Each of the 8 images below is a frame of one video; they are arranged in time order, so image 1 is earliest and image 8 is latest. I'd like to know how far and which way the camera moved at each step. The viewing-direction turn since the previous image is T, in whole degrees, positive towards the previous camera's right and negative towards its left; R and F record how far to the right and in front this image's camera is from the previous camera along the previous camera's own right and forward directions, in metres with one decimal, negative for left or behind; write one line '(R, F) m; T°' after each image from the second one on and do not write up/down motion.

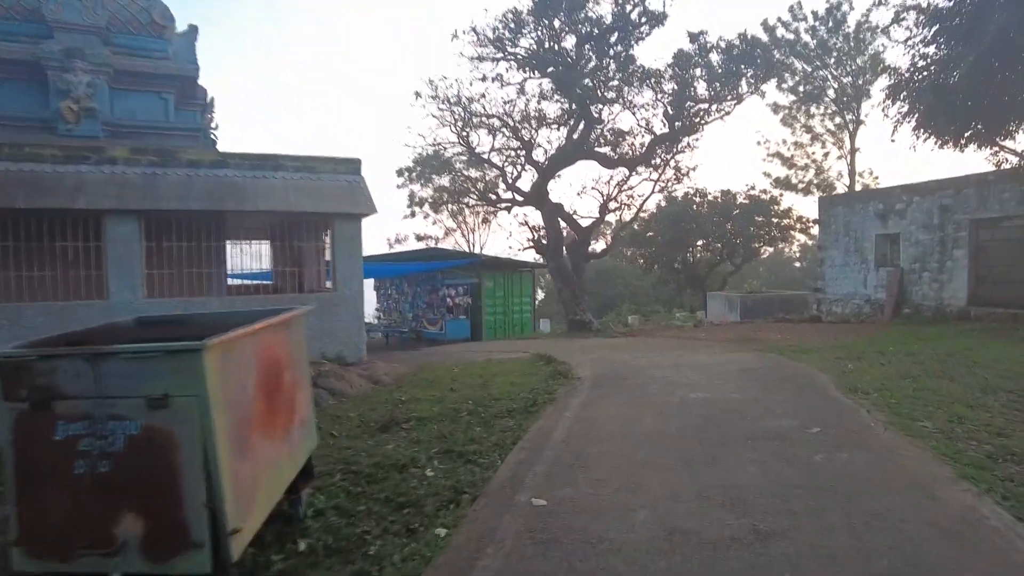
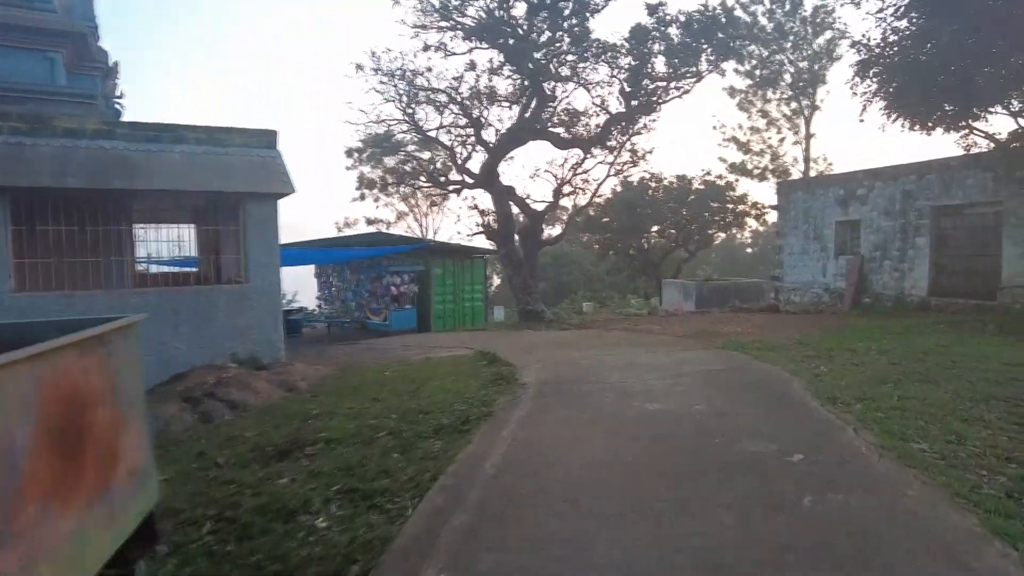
(+0.2, +1.0) m; +4°
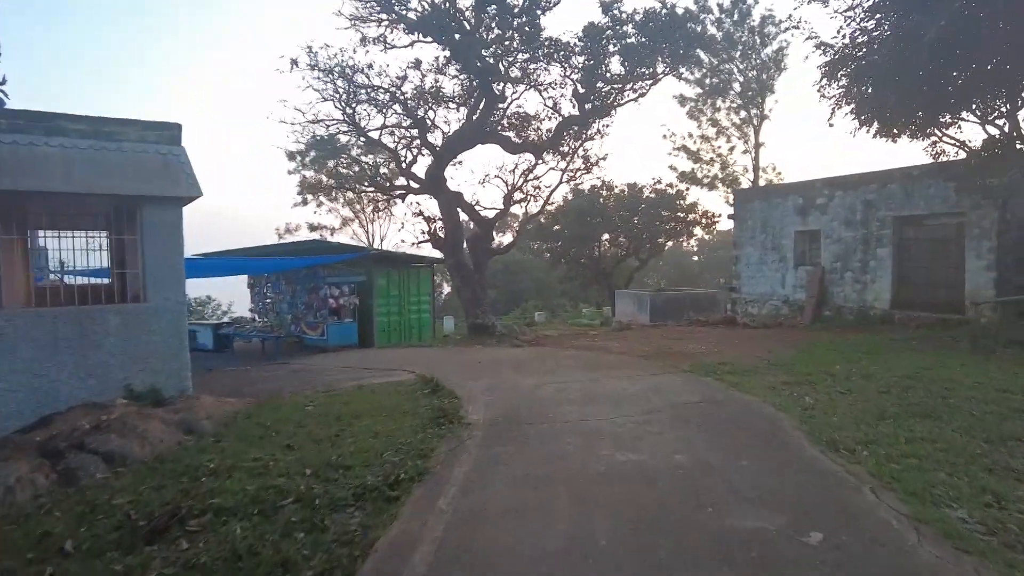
(+0.1, +1.0) m; +4°
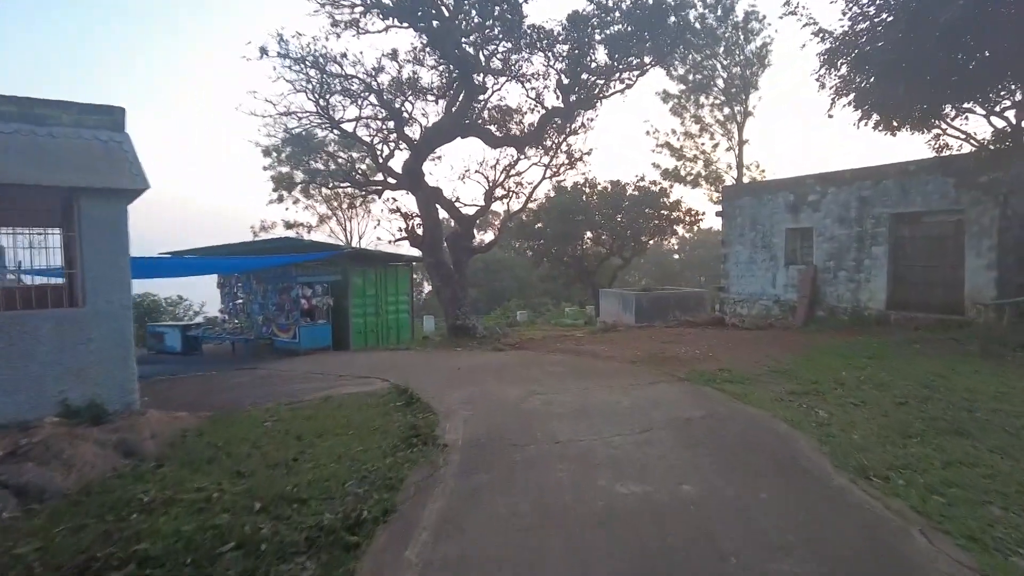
(0.0, +0.7) m; +2°
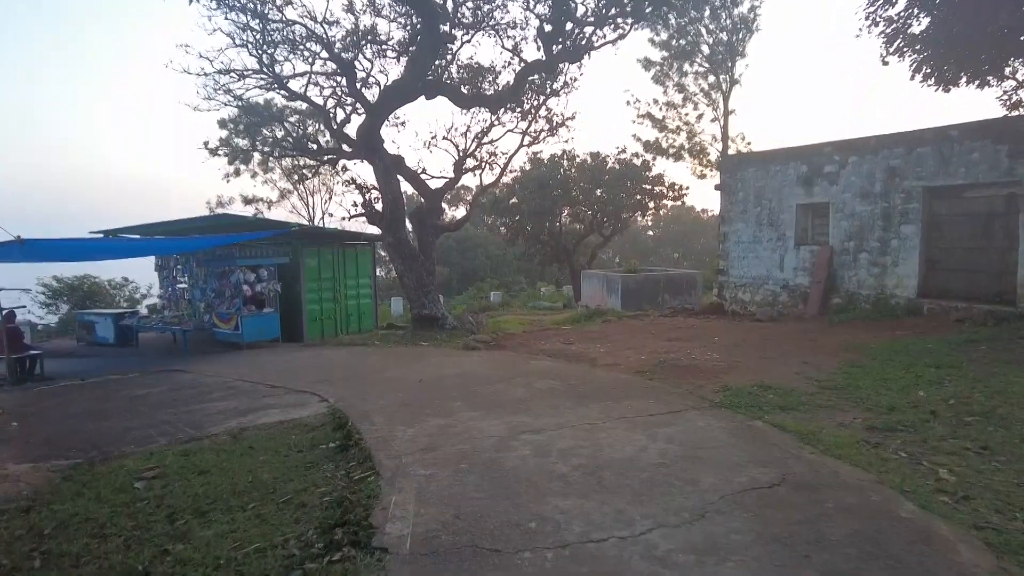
(0.0, +1.9) m; +2°
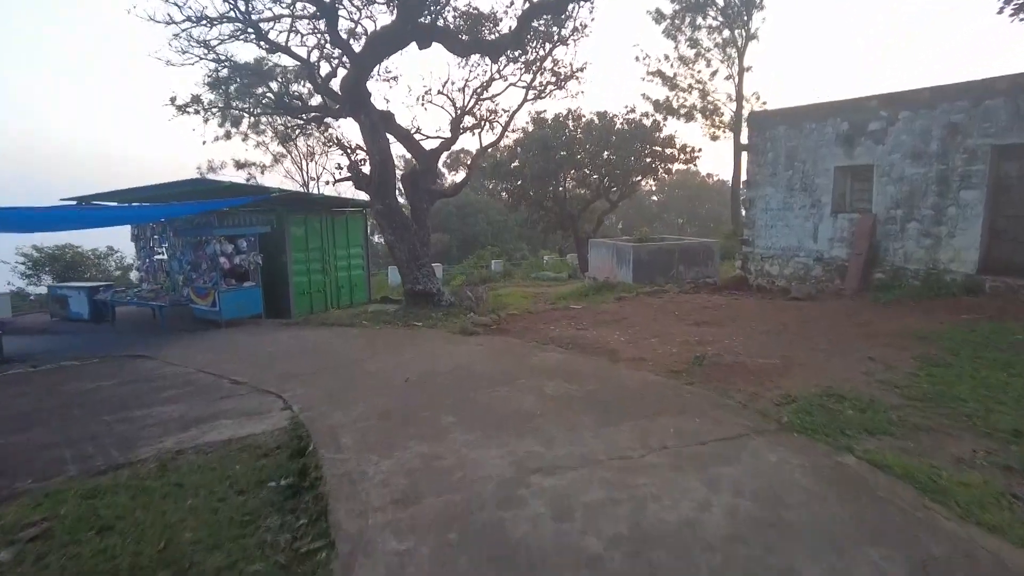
(0.0, +1.3) m; 0°
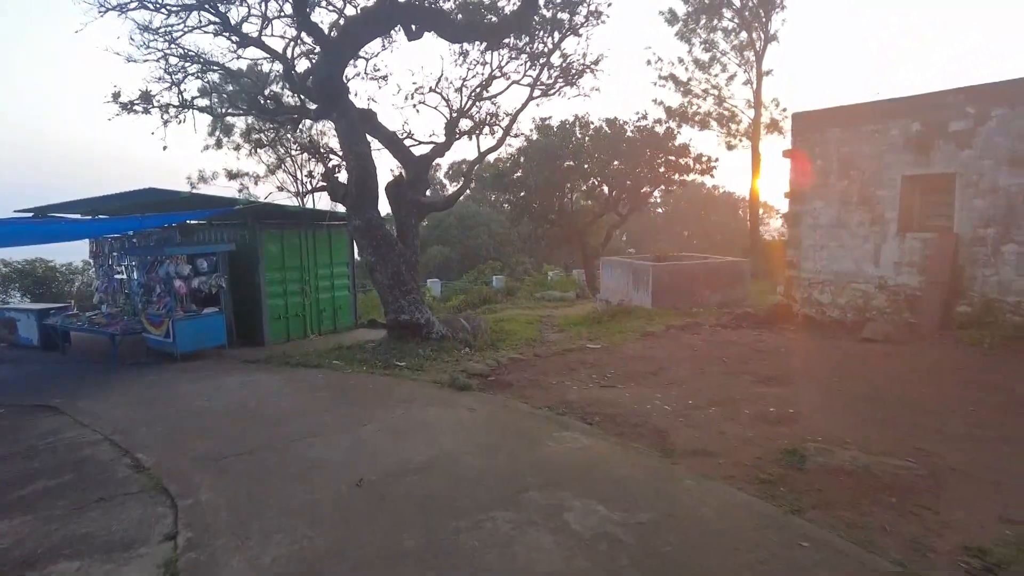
(0.0, +1.9) m; 0°
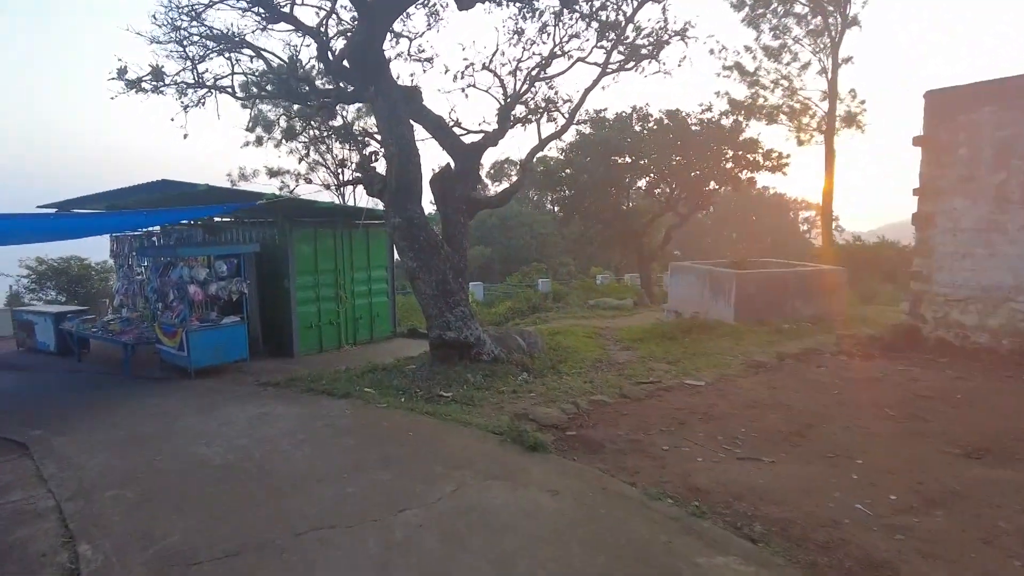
(-0.4, +1.8) m; -3°
